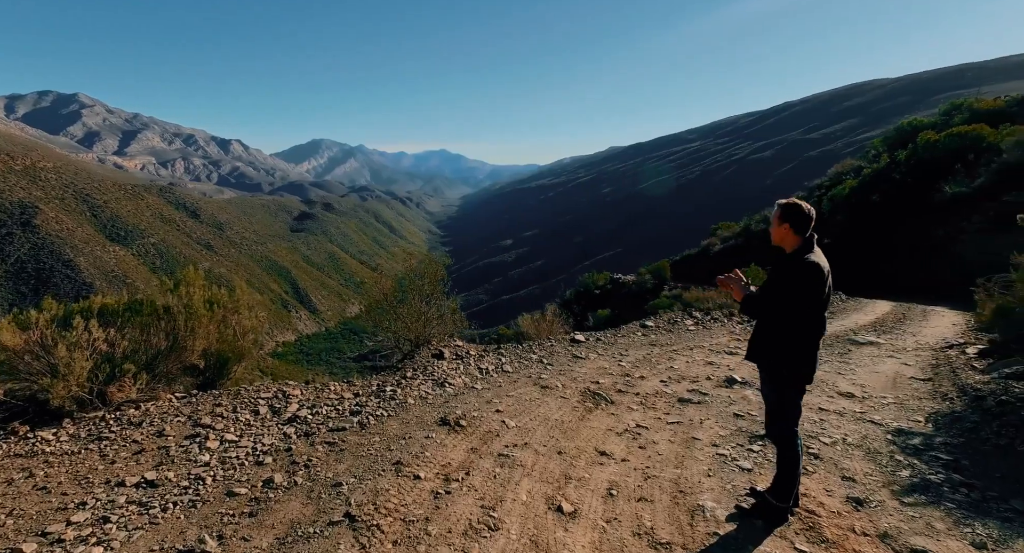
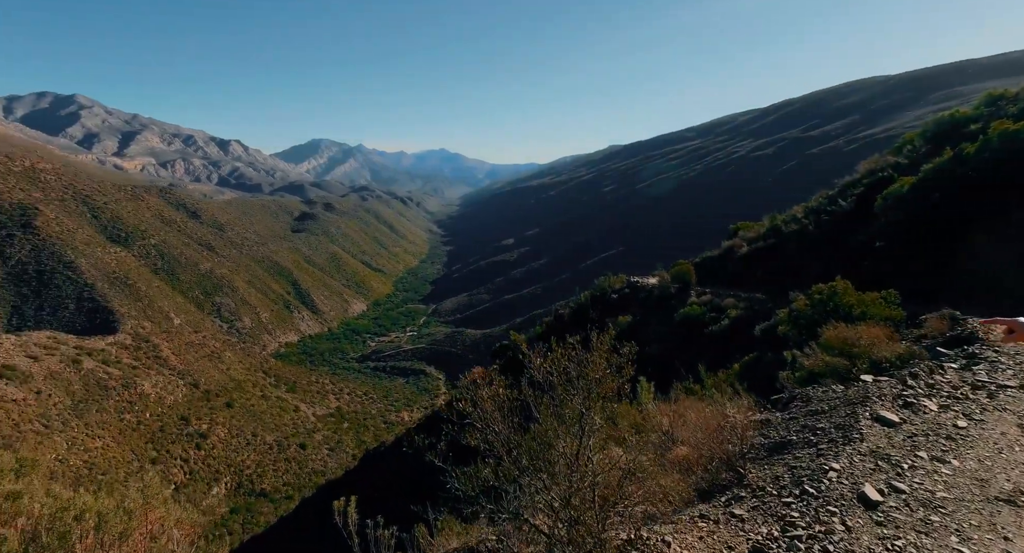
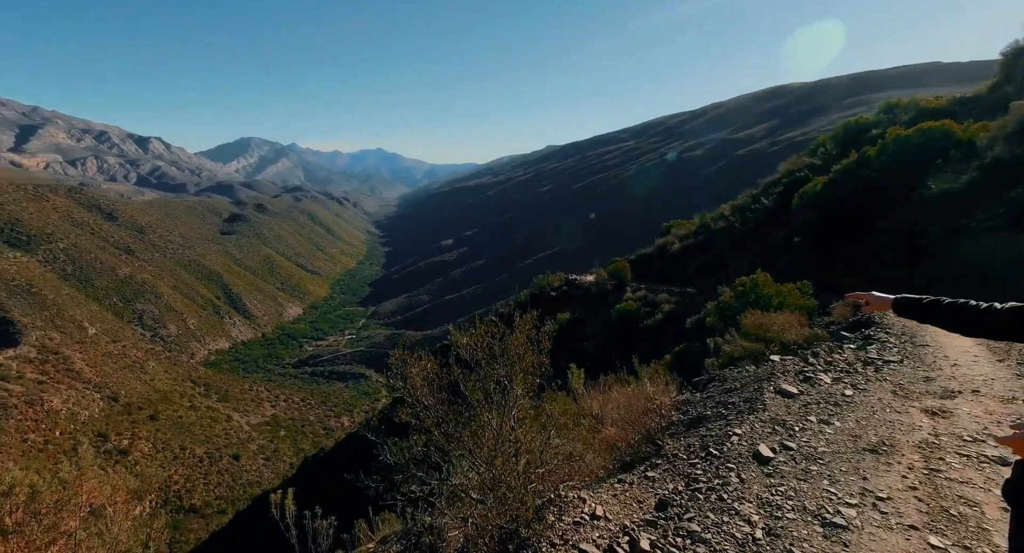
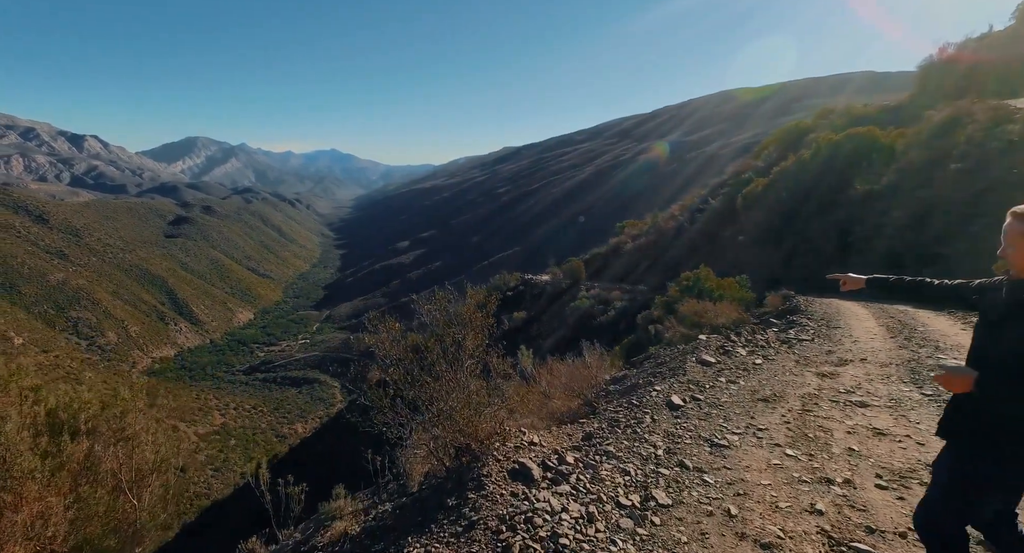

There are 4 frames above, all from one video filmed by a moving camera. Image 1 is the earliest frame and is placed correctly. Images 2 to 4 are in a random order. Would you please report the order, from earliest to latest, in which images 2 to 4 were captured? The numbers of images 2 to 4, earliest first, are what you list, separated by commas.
4, 3, 2
